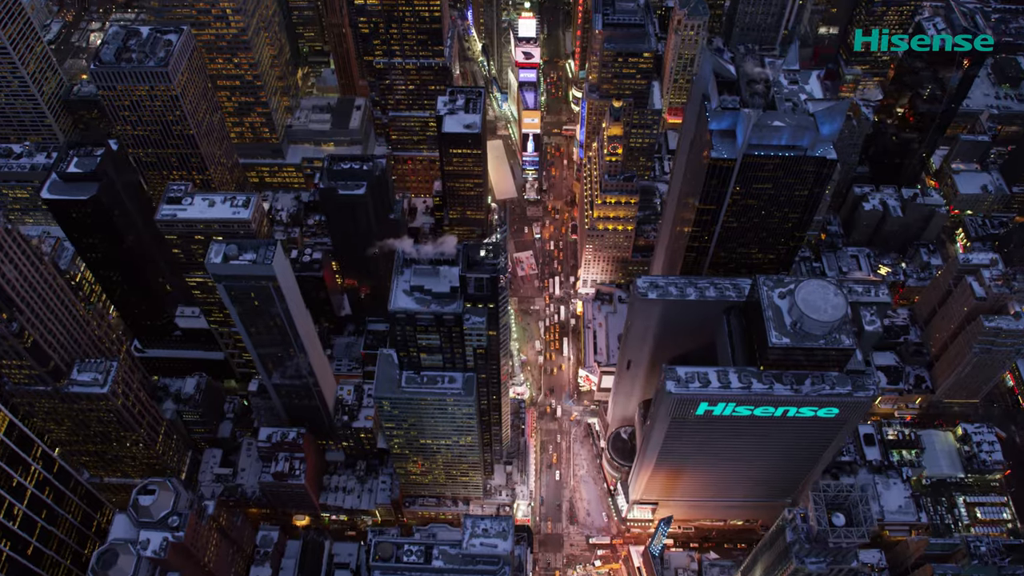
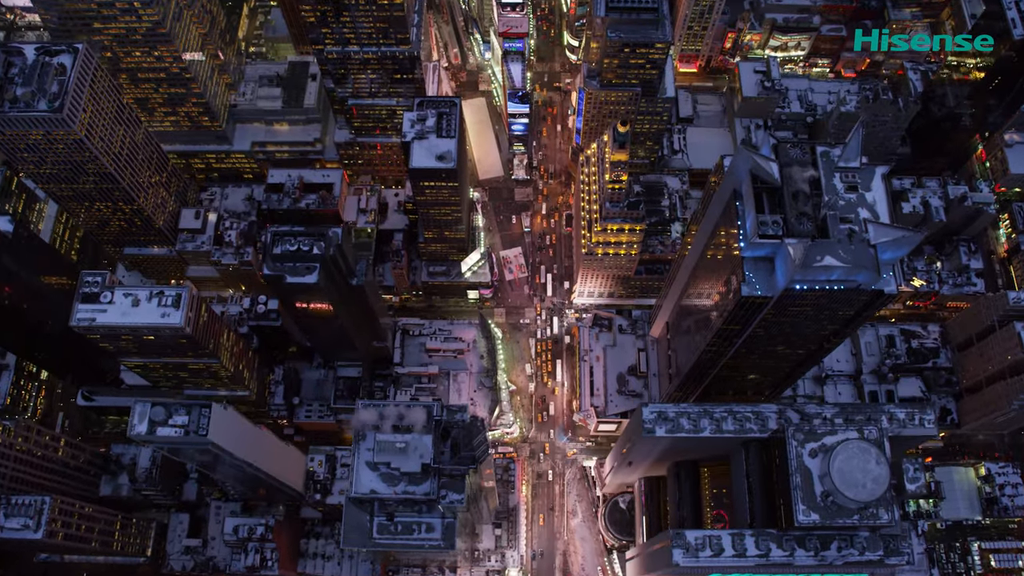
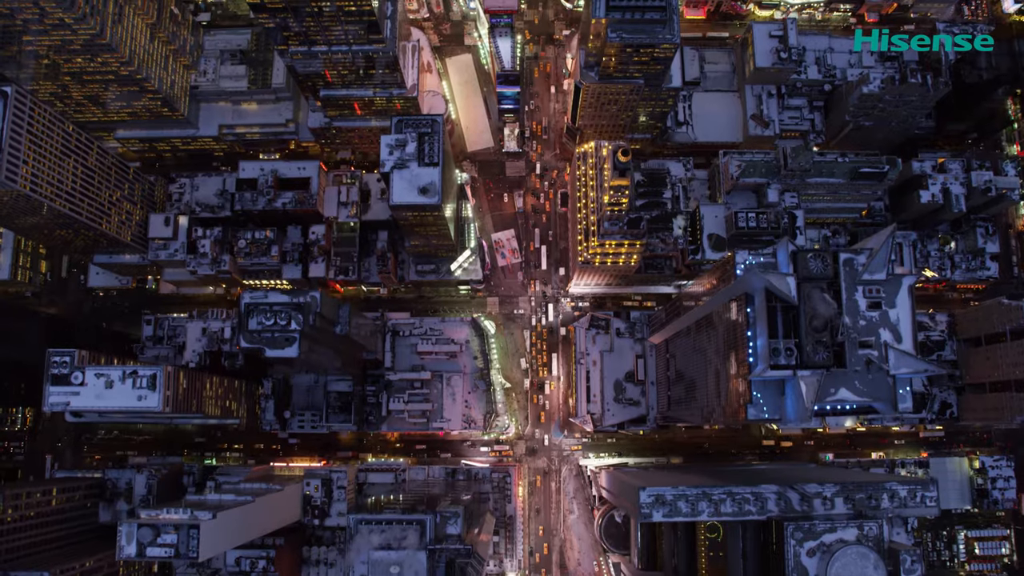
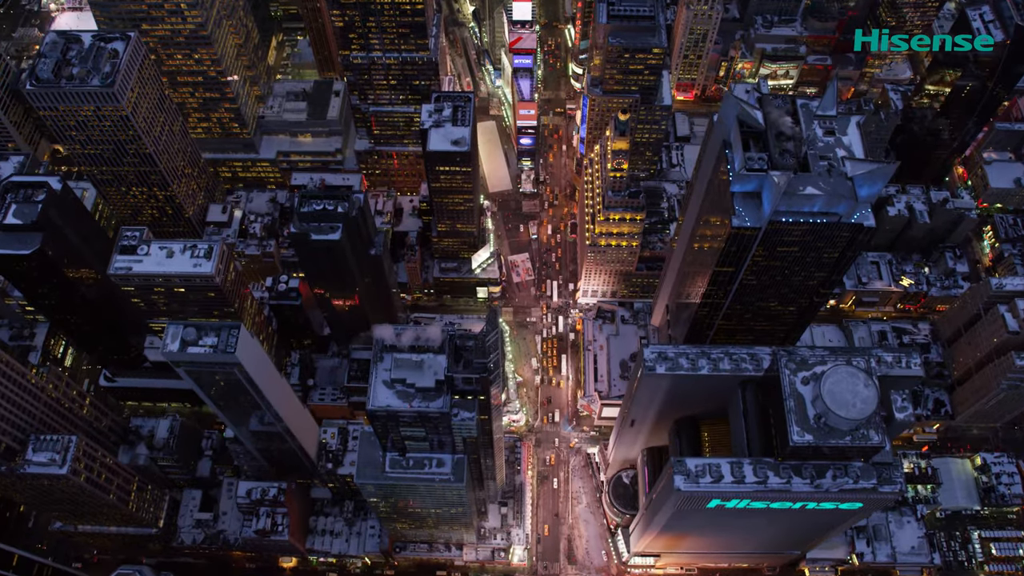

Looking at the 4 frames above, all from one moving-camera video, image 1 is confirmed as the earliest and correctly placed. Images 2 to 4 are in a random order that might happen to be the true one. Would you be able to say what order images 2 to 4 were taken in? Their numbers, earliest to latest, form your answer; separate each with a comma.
4, 2, 3
